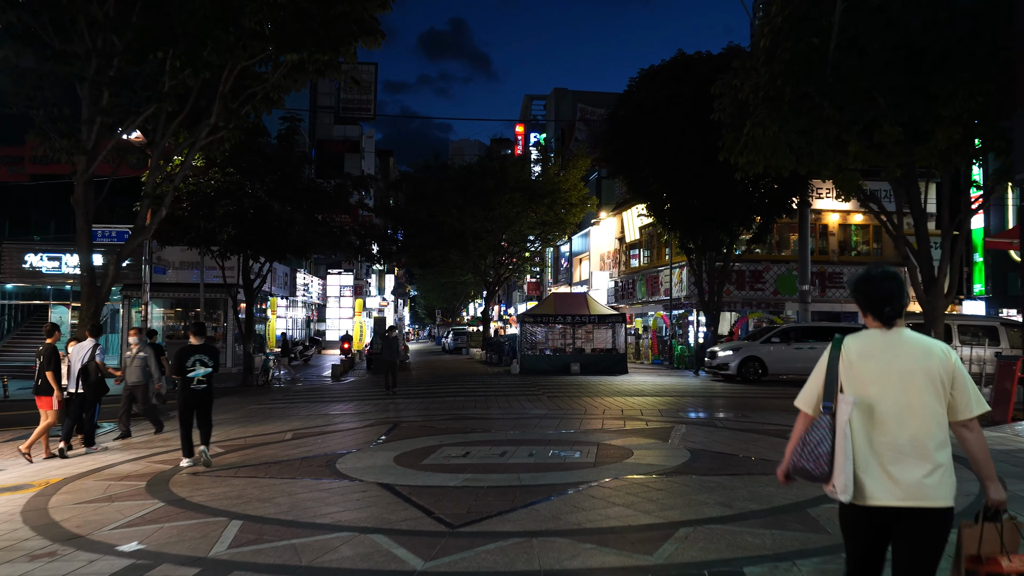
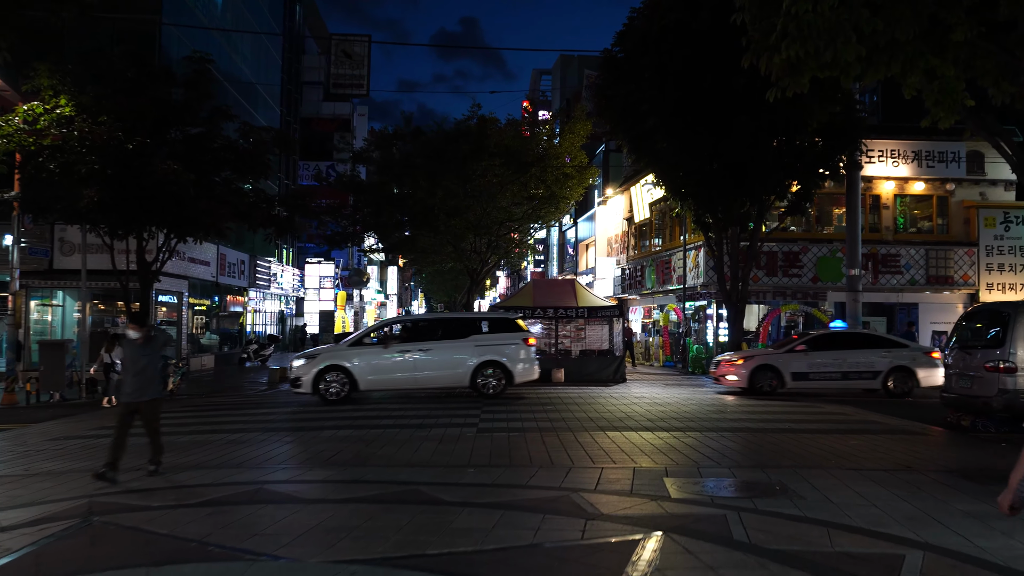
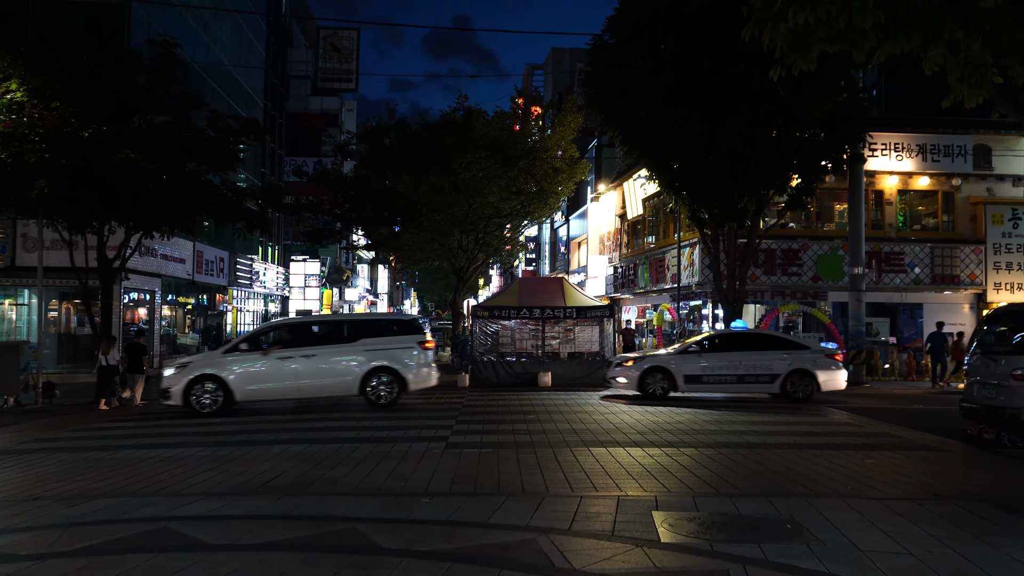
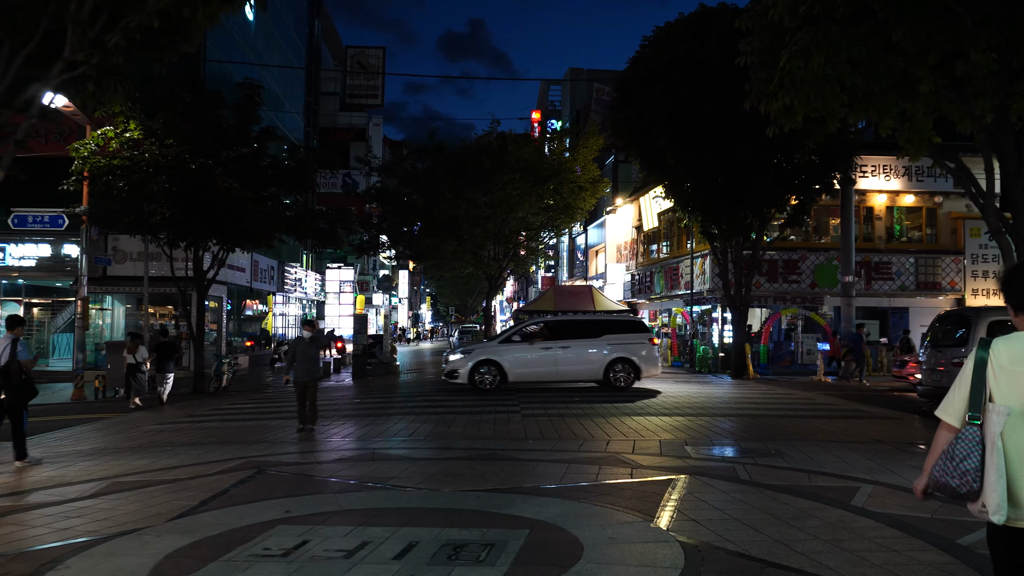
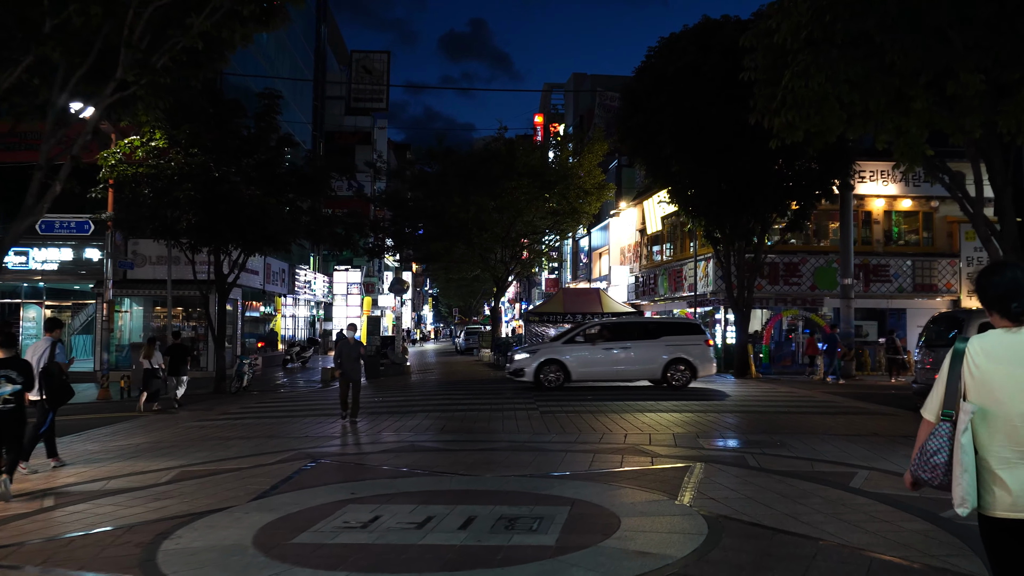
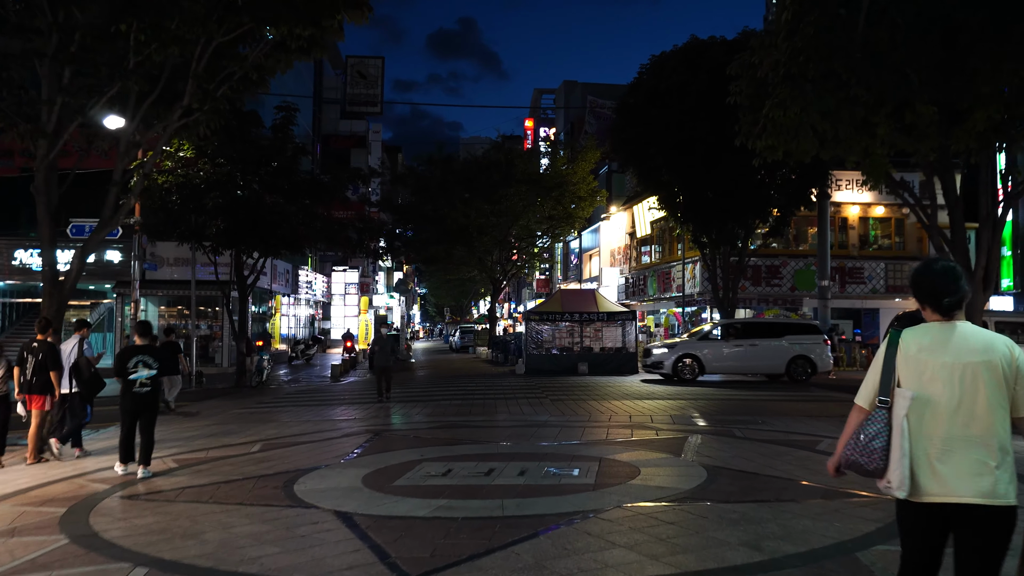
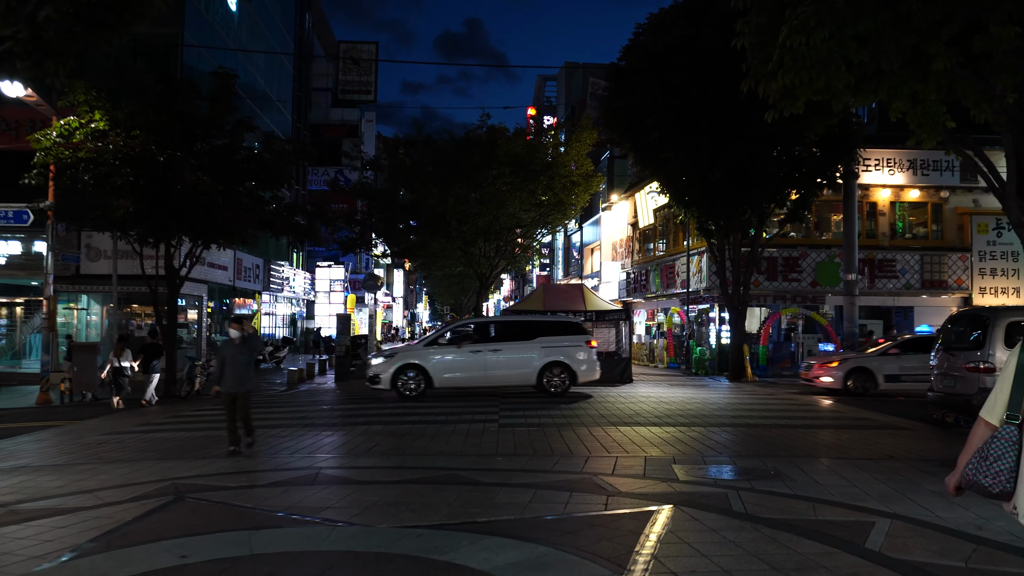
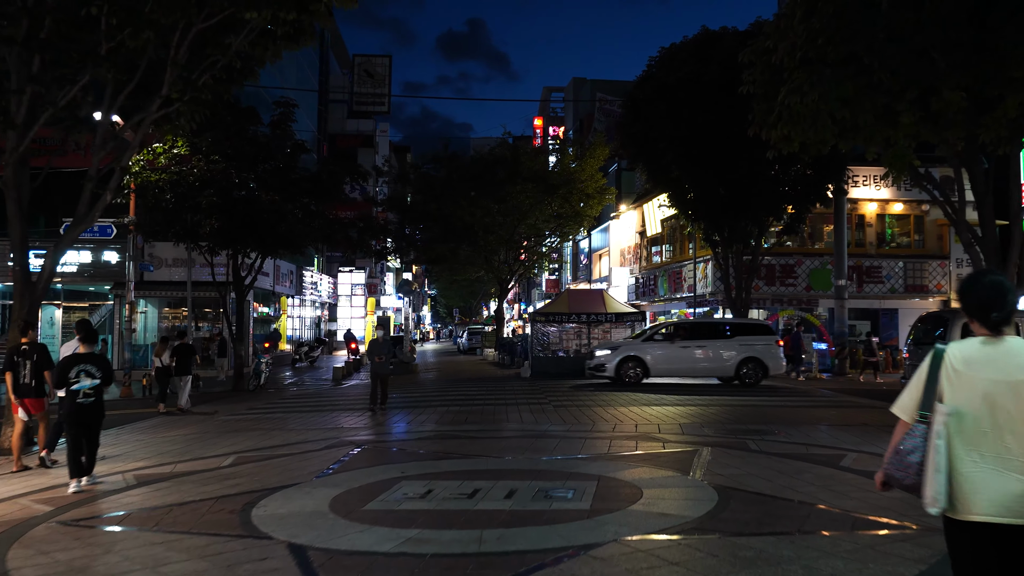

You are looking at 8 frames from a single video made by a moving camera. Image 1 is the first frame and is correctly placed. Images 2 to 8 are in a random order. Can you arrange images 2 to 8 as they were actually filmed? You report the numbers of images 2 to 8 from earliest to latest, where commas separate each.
6, 8, 5, 4, 7, 2, 3
